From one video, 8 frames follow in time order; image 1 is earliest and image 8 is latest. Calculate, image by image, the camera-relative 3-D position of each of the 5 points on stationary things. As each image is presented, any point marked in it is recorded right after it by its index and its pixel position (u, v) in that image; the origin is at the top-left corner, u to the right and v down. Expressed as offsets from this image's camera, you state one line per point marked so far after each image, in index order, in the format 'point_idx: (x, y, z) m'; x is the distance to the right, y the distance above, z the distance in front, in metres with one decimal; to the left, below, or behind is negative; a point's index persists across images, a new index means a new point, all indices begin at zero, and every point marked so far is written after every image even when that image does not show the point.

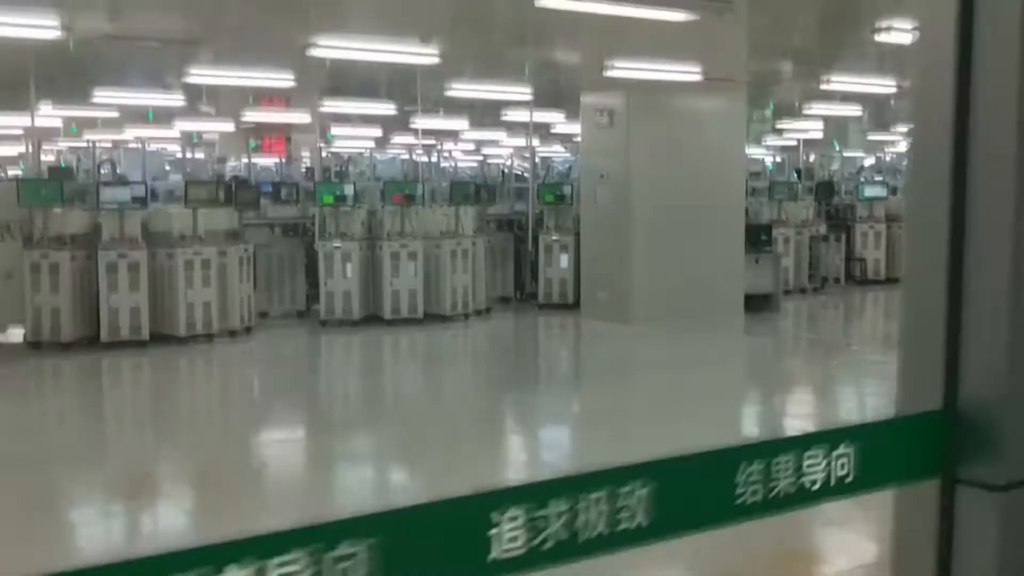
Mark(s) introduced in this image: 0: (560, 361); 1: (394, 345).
0: (+0.4, -0.6, +9.3) m
1: (-1.1, -0.5, +9.3) m
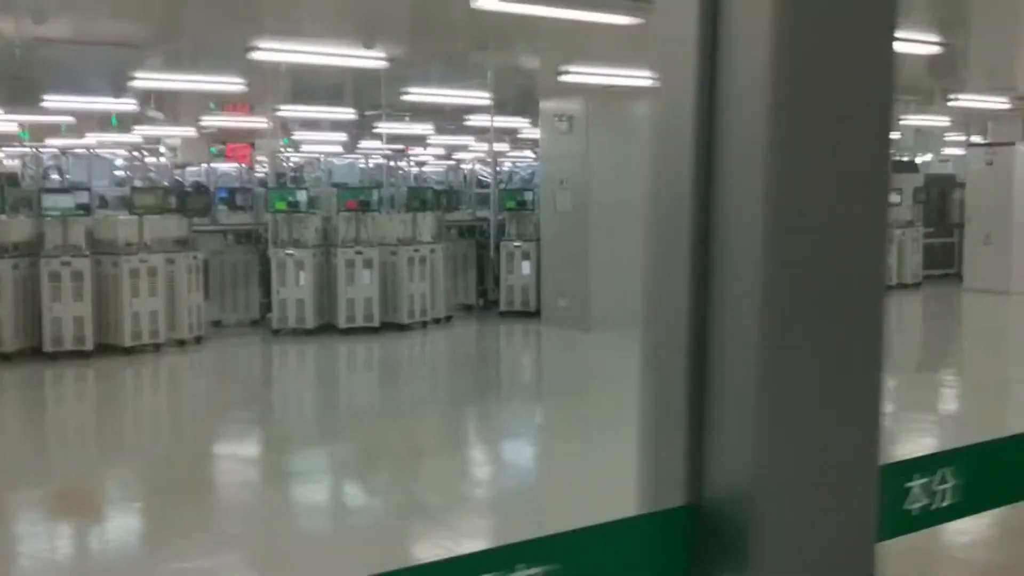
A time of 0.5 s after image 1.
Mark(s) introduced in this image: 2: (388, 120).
0: (+0.1, -0.7, +9.1) m
1: (-1.5, -0.6, +9.1) m
2: (-1.8, +2.3, +14.6) m
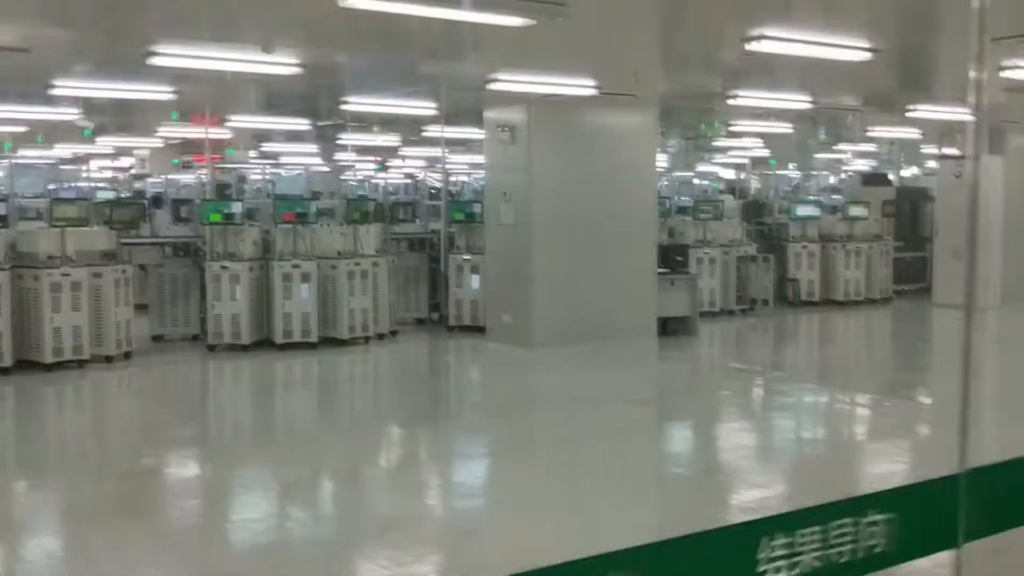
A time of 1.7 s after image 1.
0: (-0.4, -0.8, +8.9) m
1: (-1.9, -0.7, +8.9) m
2: (-2.2, +2.1, +14.4) m
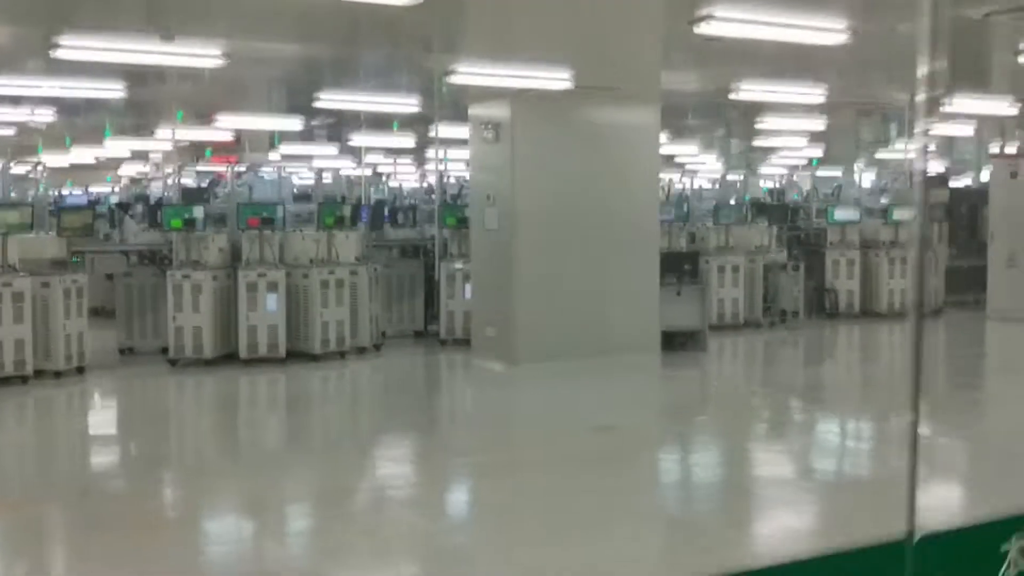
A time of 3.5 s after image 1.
0: (-0.5, -0.9, +8.2) m
1: (-2.0, -0.8, +8.3) m
2: (-1.8, +2.0, +13.8) m
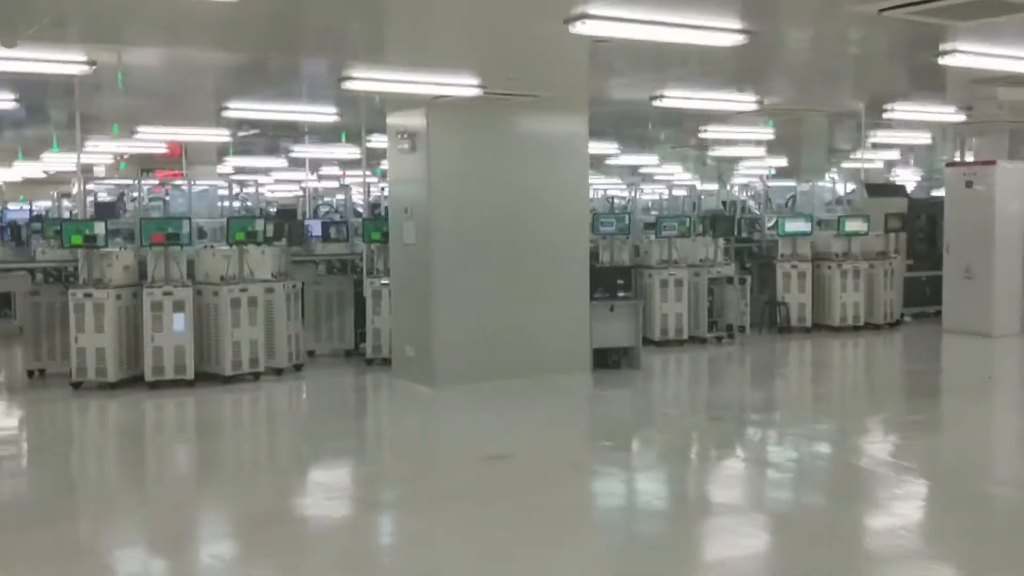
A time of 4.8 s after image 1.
0: (-1.0, -1.0, +7.8) m
1: (-2.5, -0.9, +7.9) m
2: (-2.4, +1.8, +13.5) m
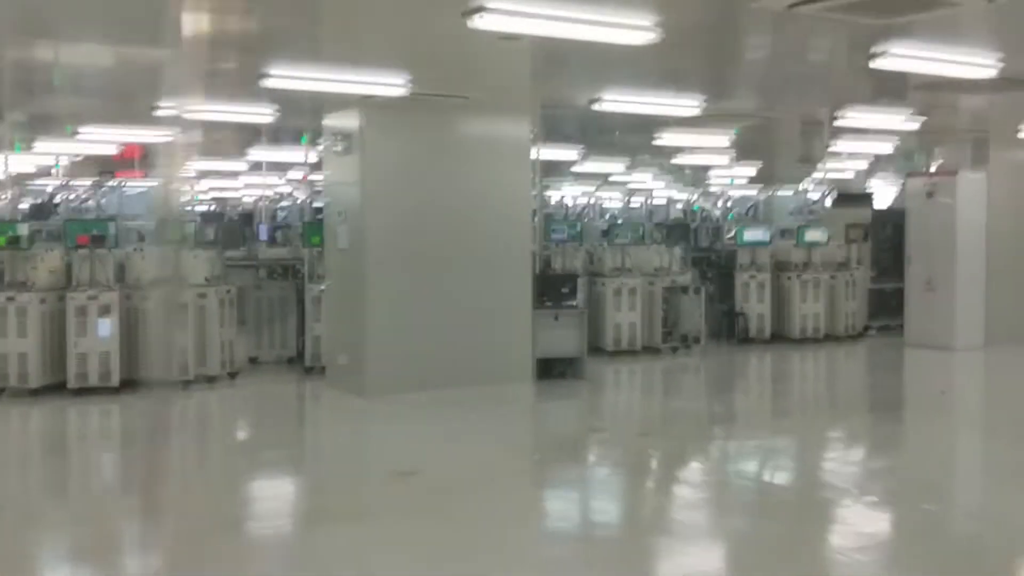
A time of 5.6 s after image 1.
0: (-1.4, -1.1, +7.6) m
1: (-2.9, -0.9, +7.7) m
2: (-2.9, +1.8, +13.3) m
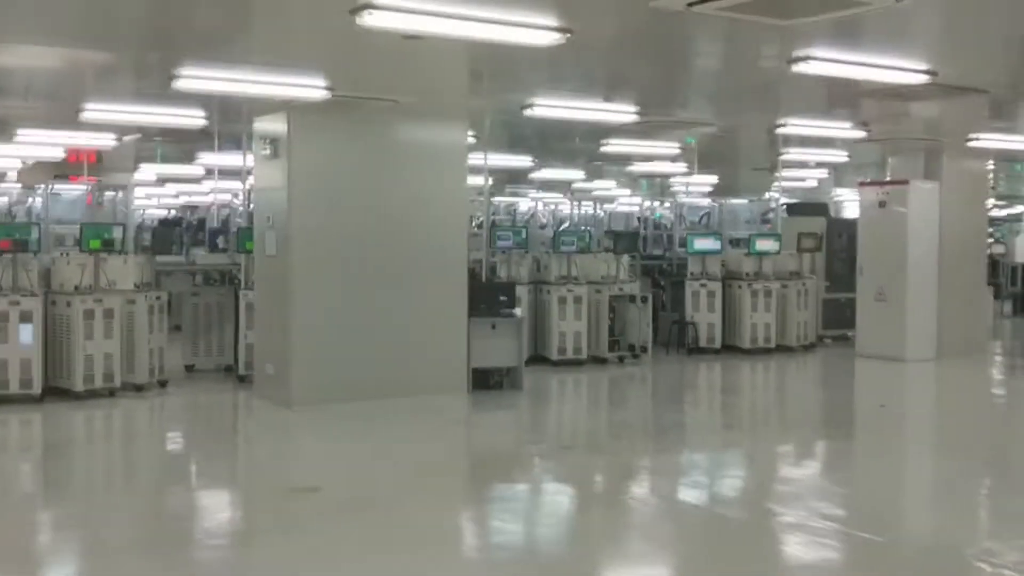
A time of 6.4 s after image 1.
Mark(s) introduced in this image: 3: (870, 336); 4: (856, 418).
0: (-1.9, -1.1, +7.4) m
1: (-3.4, -1.0, +7.5) m
2: (-3.4, +1.7, +13.1) m
3: (+3.9, -0.5, +11.6) m
4: (+3.0, -1.1, +9.2) m
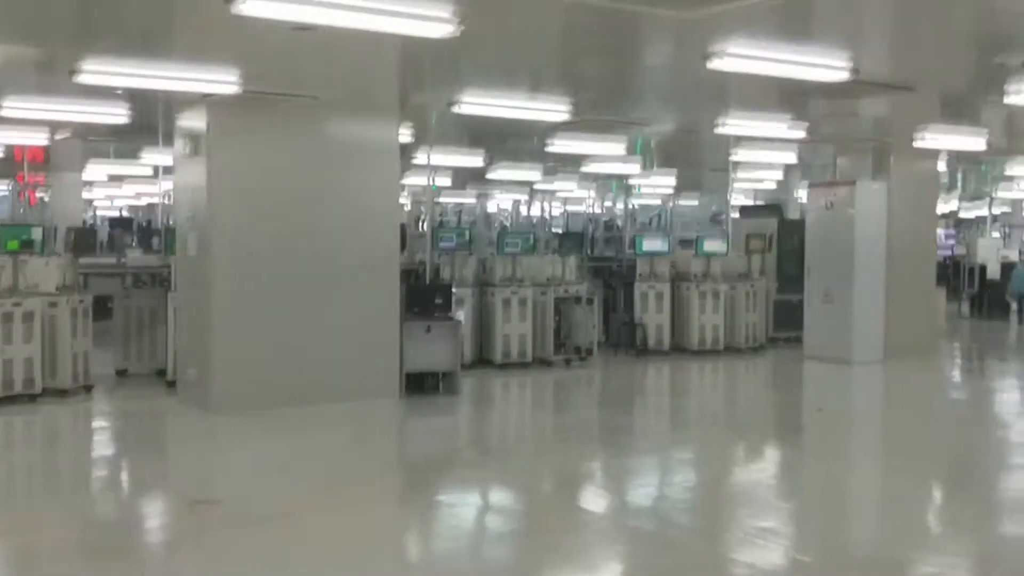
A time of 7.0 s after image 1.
0: (-2.3, -1.1, +7.2) m
1: (-3.8, -1.0, +7.3) m
2: (-4.0, +1.7, +12.9) m
3: (+3.4, -0.5, +11.6) m
4: (+2.5, -1.1, +9.1) m
